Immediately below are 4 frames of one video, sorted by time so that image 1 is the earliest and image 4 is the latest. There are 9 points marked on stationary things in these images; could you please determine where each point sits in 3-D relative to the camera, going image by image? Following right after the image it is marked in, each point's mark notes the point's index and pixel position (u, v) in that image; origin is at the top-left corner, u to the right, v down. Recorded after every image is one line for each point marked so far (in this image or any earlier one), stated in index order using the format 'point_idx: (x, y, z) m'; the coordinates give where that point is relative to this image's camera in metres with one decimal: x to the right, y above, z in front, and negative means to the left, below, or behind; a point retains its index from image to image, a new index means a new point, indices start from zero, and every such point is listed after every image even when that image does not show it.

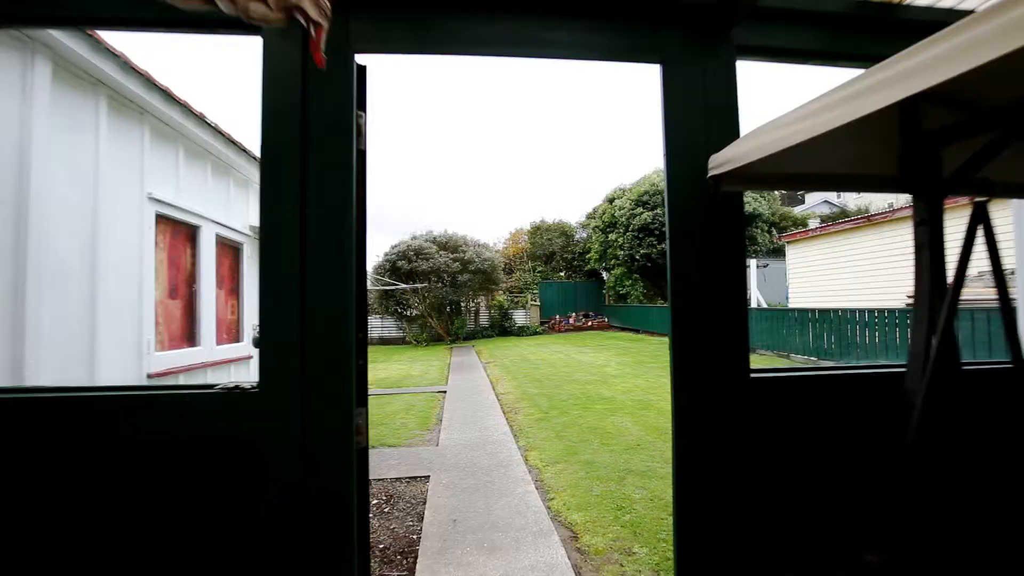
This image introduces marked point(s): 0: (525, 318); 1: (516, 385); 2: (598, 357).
0: (+0.5, -1.3, +18.8) m
1: (+0.1, -1.6, +7.3) m
2: (+2.0, -1.6, +10.6) m
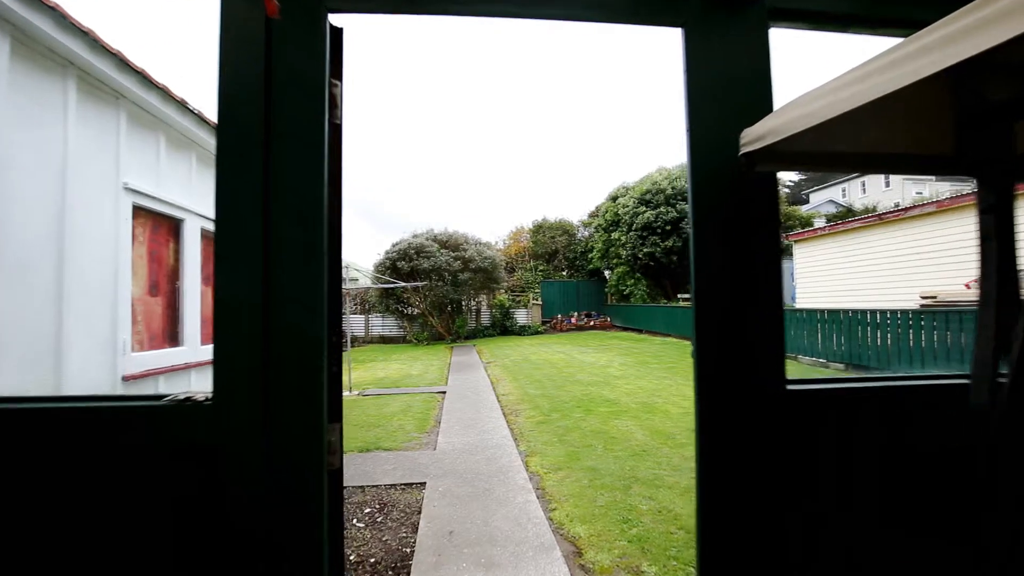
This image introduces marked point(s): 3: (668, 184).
0: (+0.6, -1.2, +18.7) m
1: (+0.1, -1.5, +7.1) m
2: (+2.0, -1.6, +10.4) m
3: (+6.2, +4.1, +17.6) m
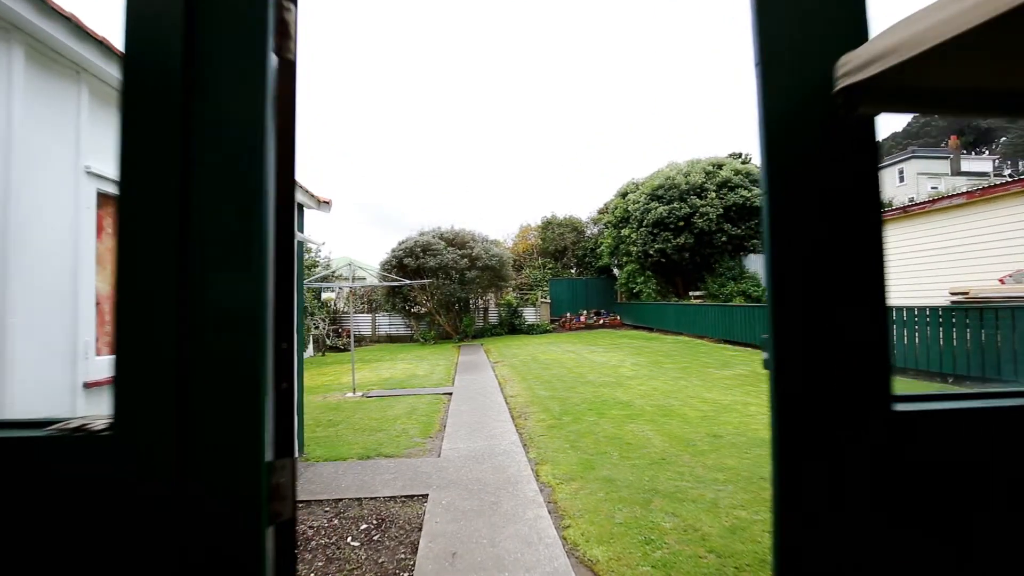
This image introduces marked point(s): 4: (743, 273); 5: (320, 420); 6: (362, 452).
0: (+0.9, -1.2, +18.4) m
1: (+0.2, -1.5, +6.9) m
2: (+2.2, -1.5, +10.1) m
3: (+6.5, +4.2, +17.3) m
4: (+8.3, +0.5, +16.2) m
5: (-2.3, -1.6, +5.5) m
6: (-1.4, -1.5, +4.1) m
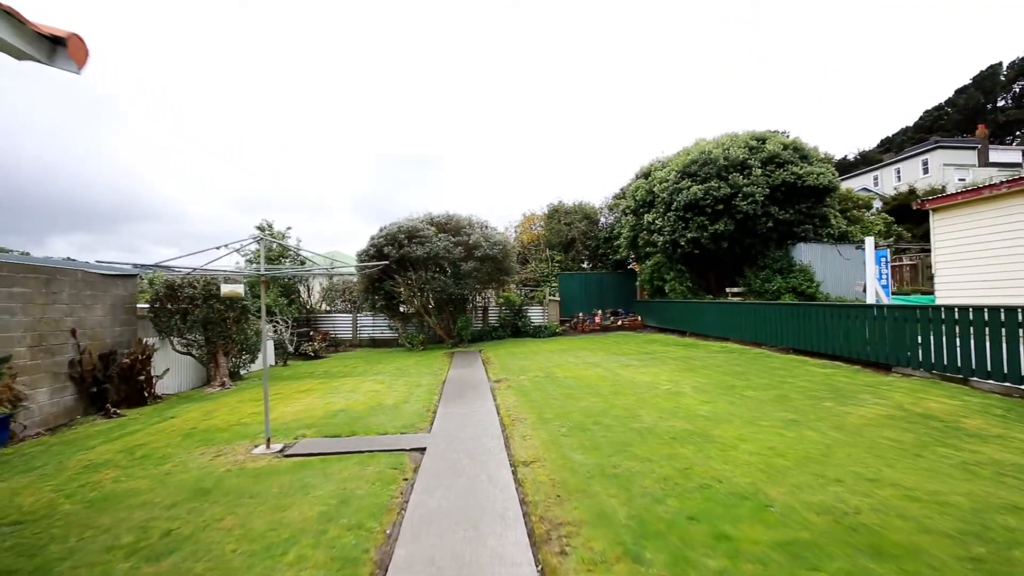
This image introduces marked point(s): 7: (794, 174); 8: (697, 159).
0: (+1.1, -1.0, +15.7) m
1: (+0.3, -1.4, +4.2) m
2: (+2.3, -1.4, +7.4) m
3: (+6.6, +4.4, +14.5) m
4: (+8.4, +0.7, +13.5) m
5: (-2.2, -1.5, +2.8) m
6: (-1.3, -1.4, +1.4) m
7: (+8.6, +3.5, +13.8) m
8: (+6.1, +4.2, +14.9) m
